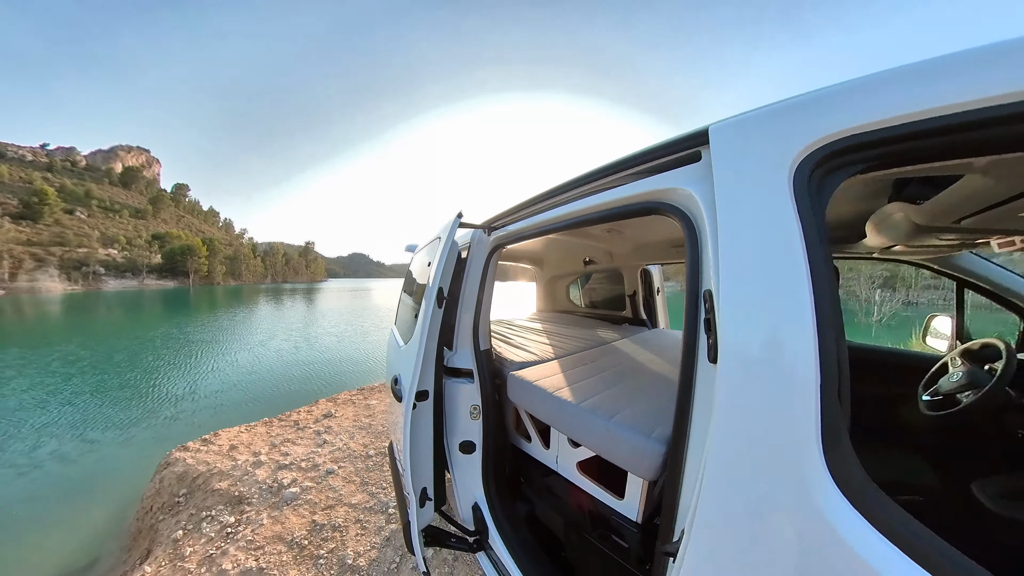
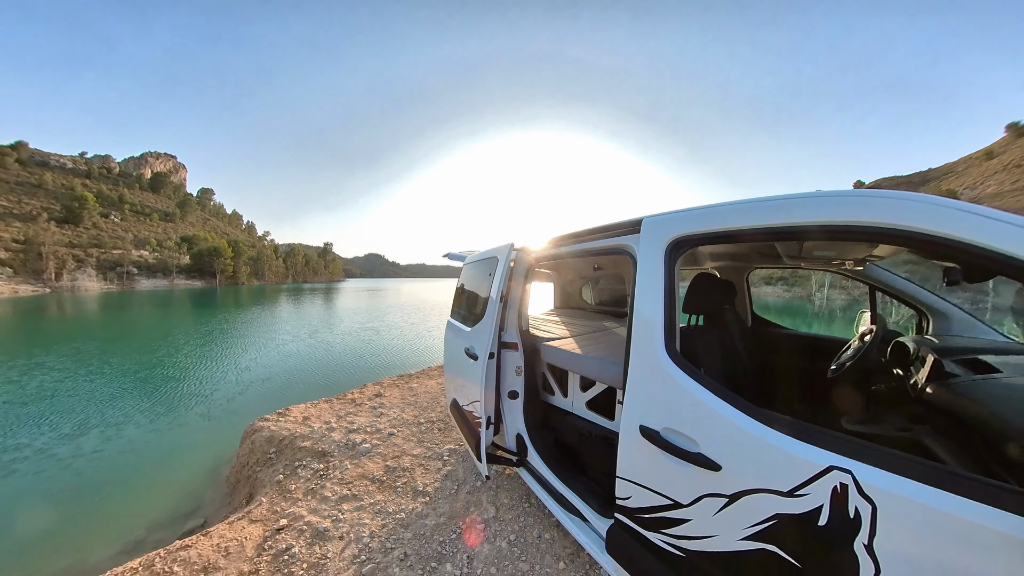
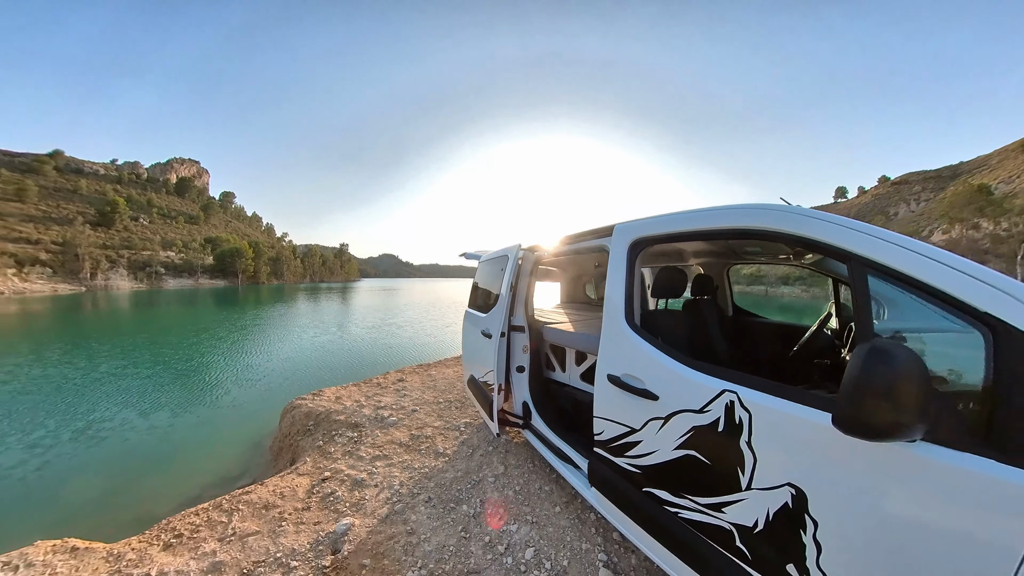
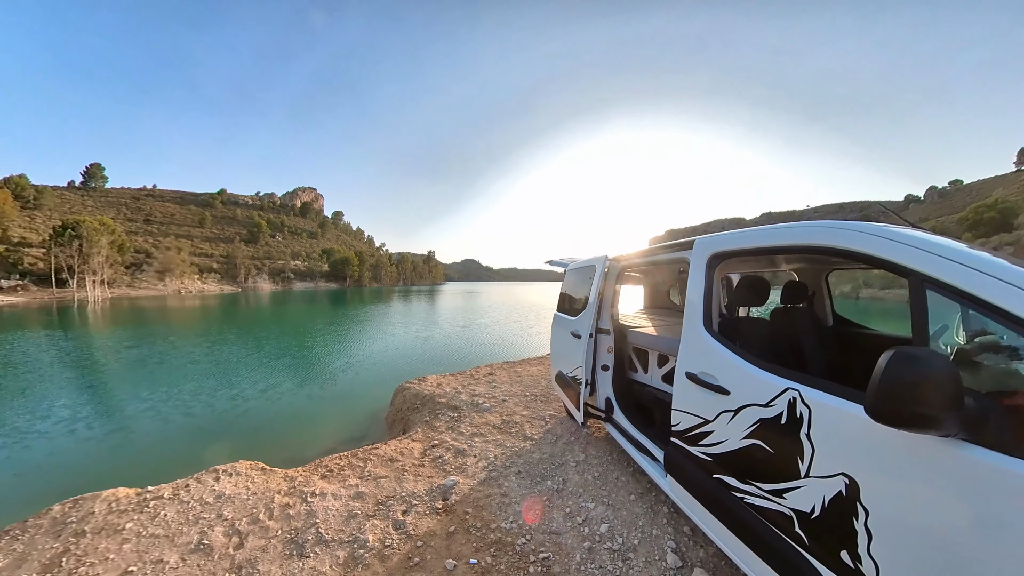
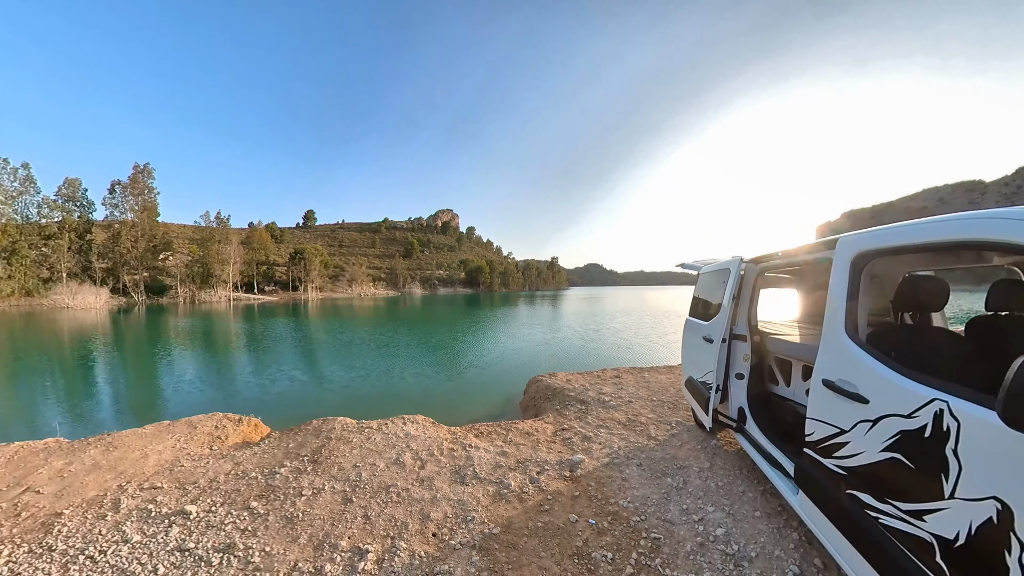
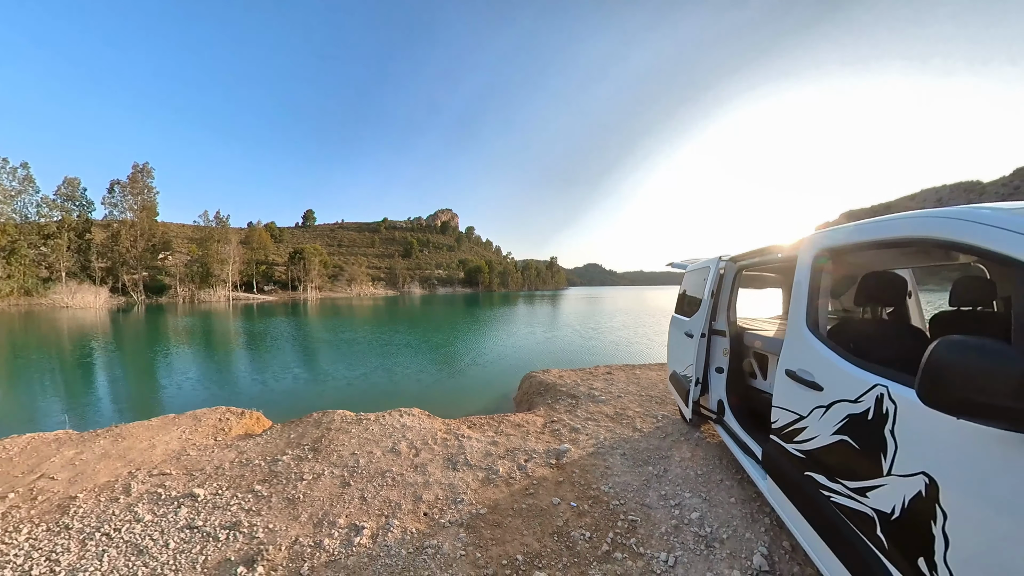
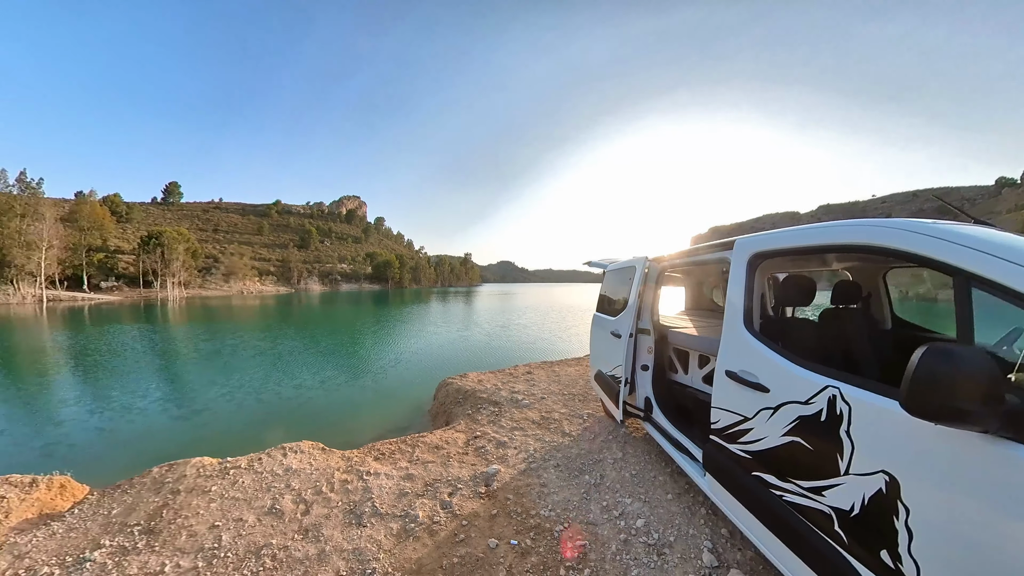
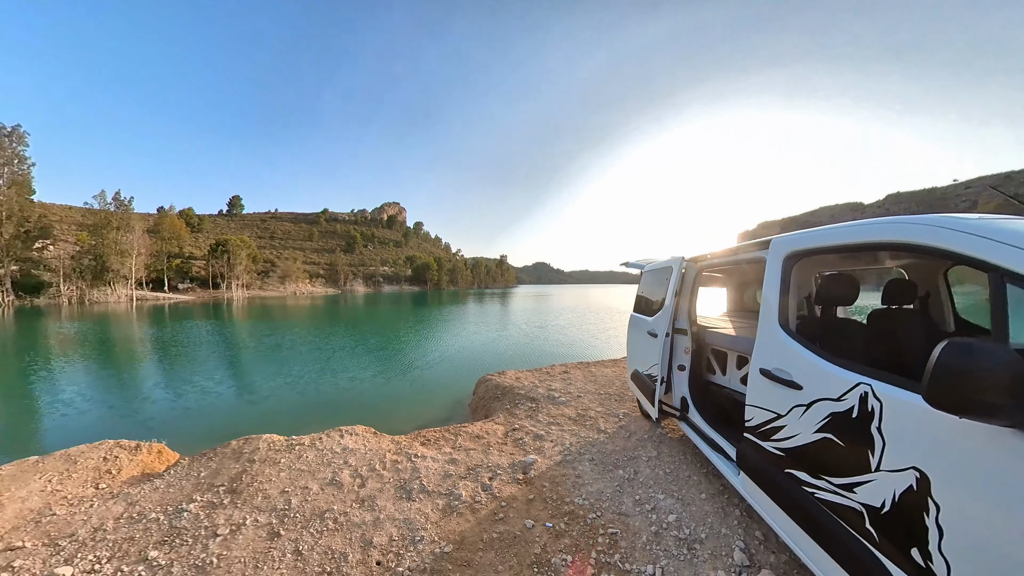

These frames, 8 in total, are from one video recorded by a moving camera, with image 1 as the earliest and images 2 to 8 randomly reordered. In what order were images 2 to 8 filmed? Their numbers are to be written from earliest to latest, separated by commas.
2, 3, 4, 7, 8, 5, 6
